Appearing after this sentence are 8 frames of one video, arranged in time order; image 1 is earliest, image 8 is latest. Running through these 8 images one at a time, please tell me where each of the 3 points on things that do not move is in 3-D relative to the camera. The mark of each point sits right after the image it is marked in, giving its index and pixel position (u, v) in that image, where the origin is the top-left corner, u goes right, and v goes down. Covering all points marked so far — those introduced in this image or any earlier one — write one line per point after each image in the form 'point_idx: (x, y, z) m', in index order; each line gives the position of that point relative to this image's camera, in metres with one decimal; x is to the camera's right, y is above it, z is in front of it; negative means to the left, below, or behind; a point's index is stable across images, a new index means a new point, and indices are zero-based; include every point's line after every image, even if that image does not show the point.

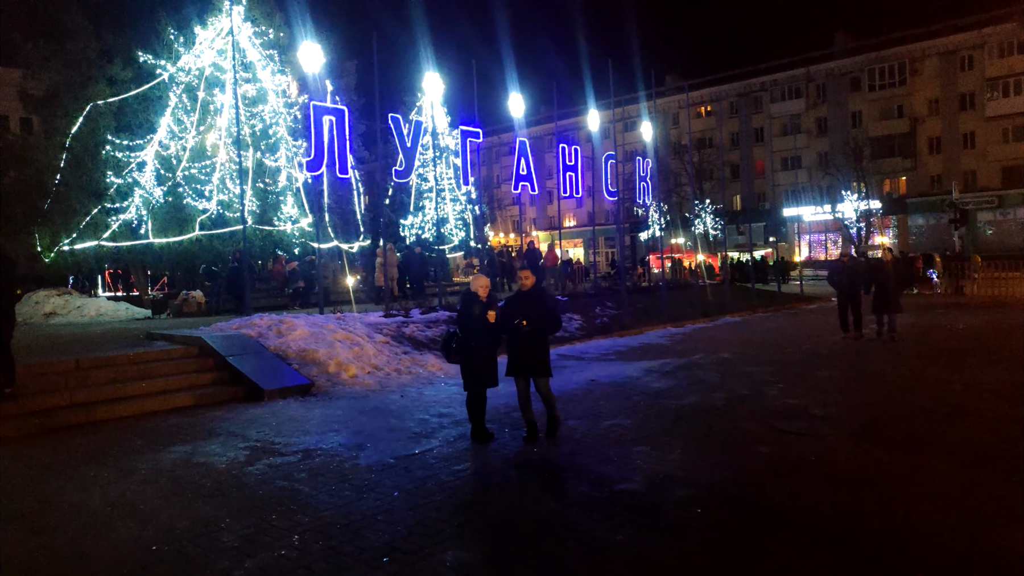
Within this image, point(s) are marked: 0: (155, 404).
0: (-4.6, -1.5, +9.4) m
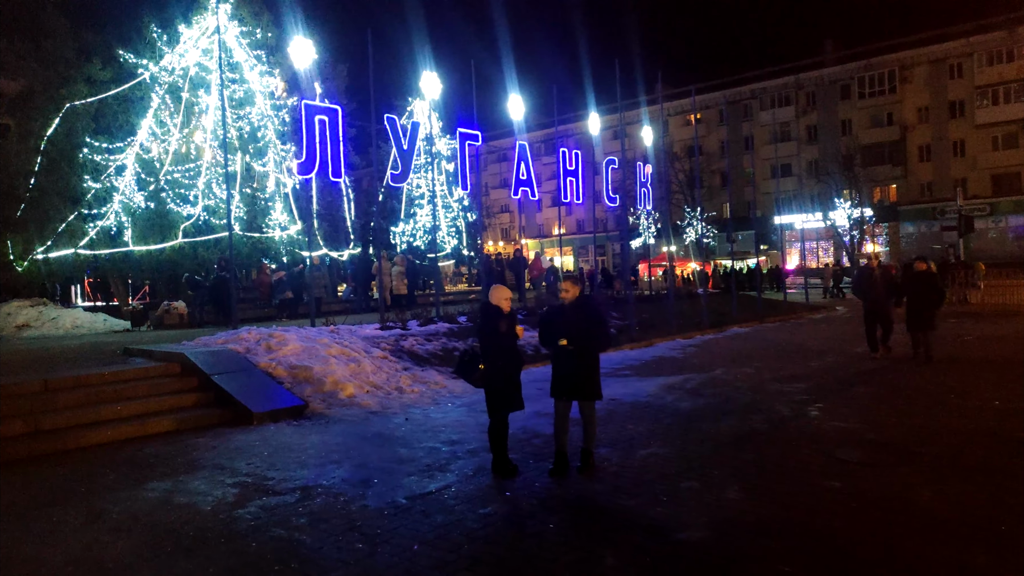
0: (-4.4, -1.7, +8.5) m
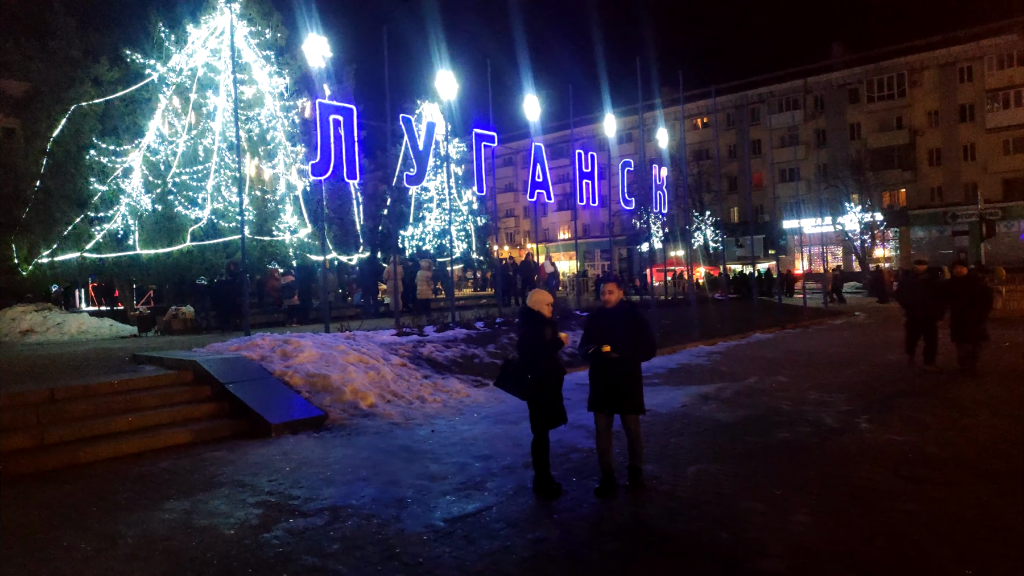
0: (-4.1, -1.7, +8.0) m
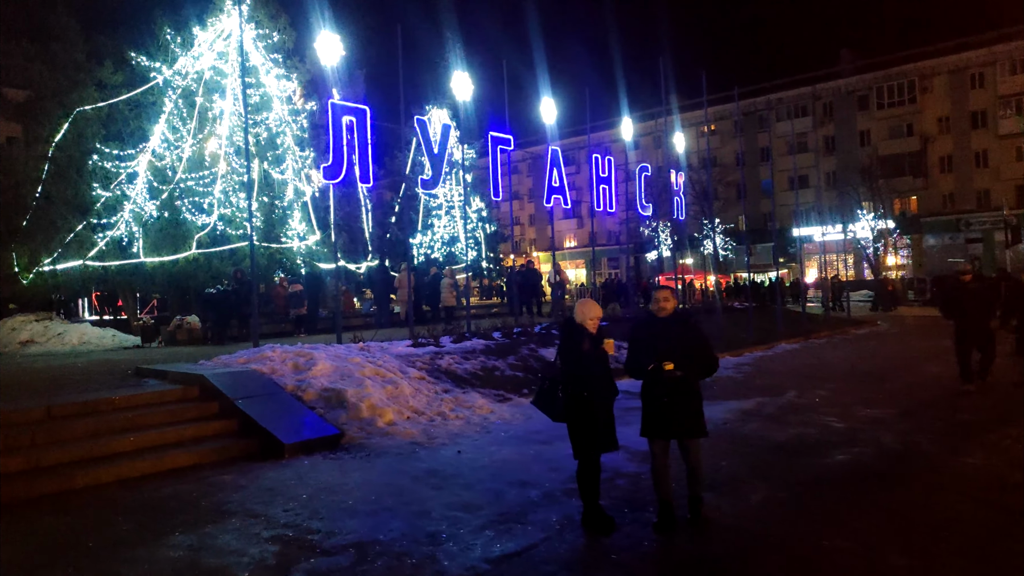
0: (-3.7, -1.8, +7.4) m
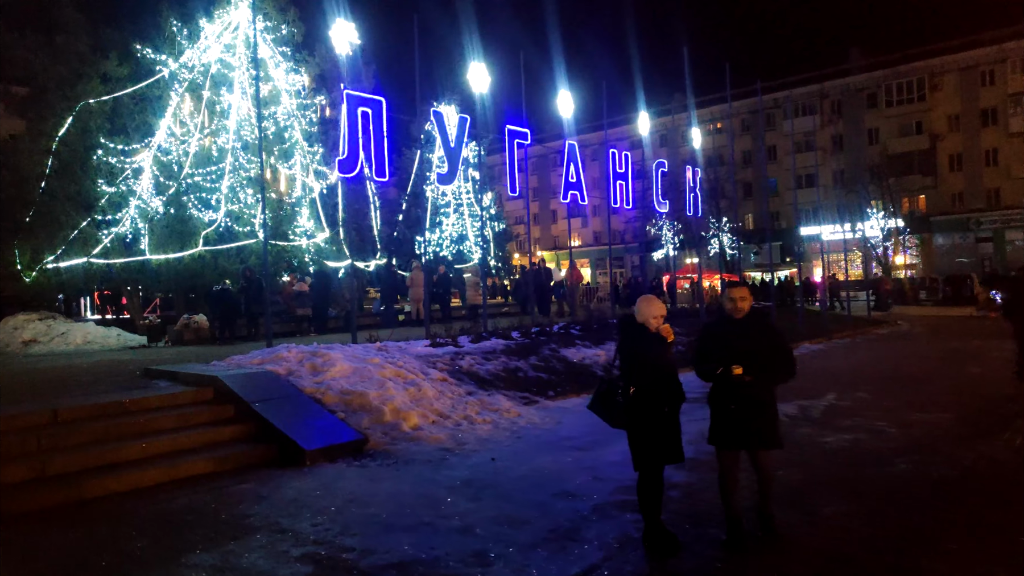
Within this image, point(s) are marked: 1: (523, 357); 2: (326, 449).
0: (-3.3, -1.8, +6.9) m
1: (+0.2, -1.2, +12.2) m
2: (-1.9, -1.7, +7.5) m
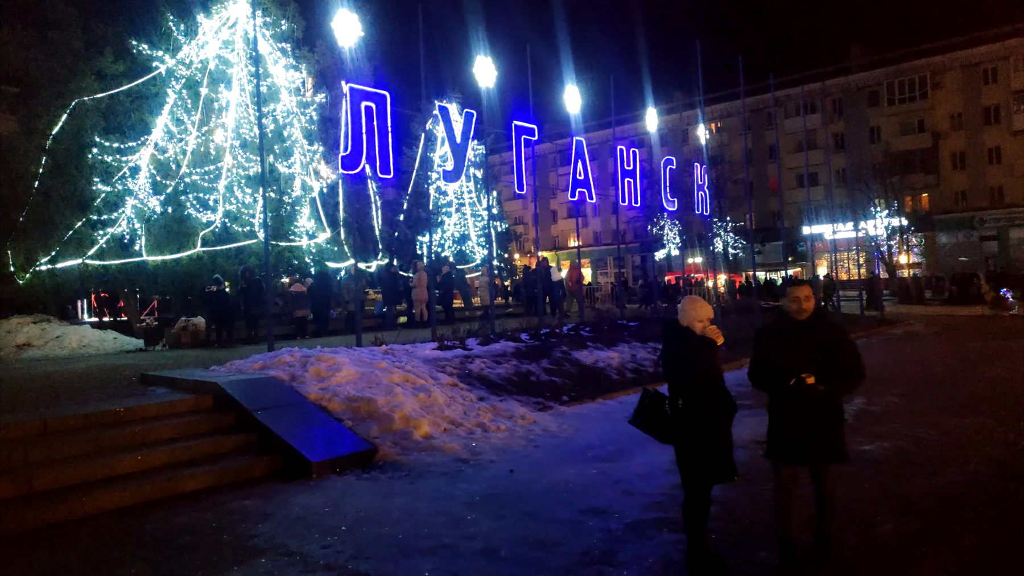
0: (-3.1, -1.8, +6.4) m
1: (+0.4, -1.2, +11.8) m
2: (-1.7, -1.7, +7.1) m
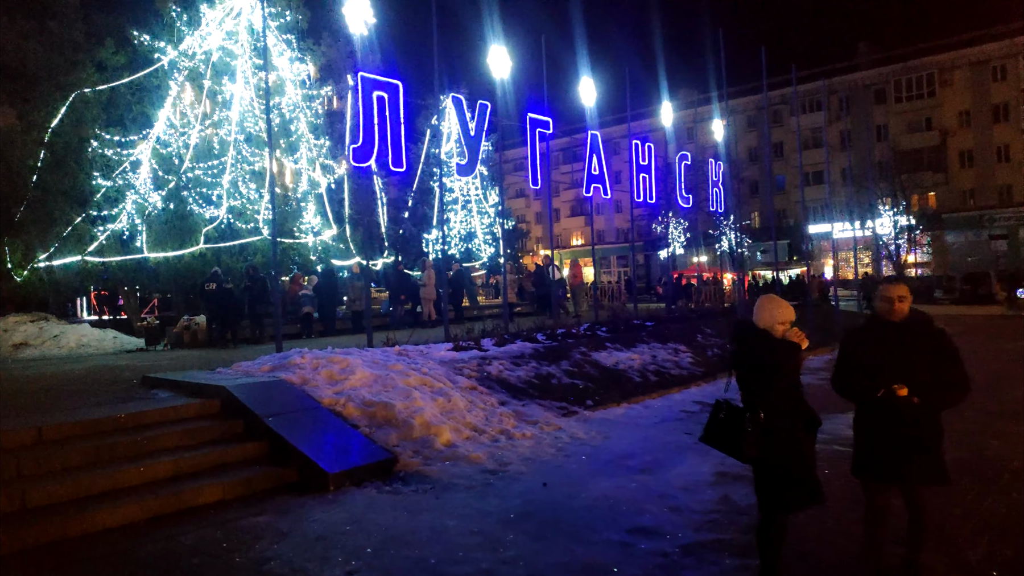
0: (-2.9, -1.7, +5.9) m
1: (+0.7, -1.1, +11.3) m
2: (-1.5, -1.7, +6.6) m
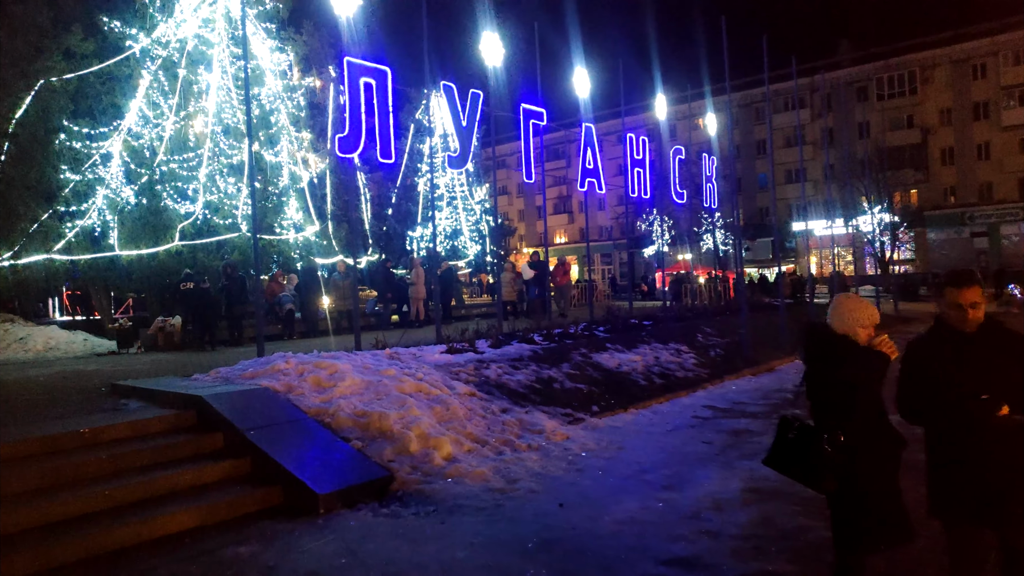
0: (-2.7, -1.7, +5.2) m
1: (+0.6, -1.1, +10.7) m
2: (-1.4, -1.7, +5.9) m
